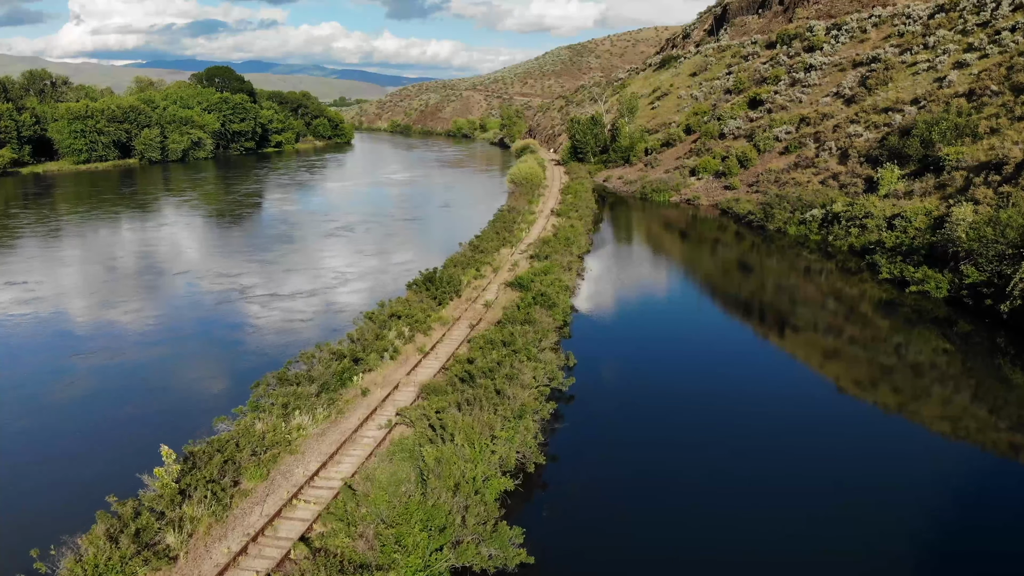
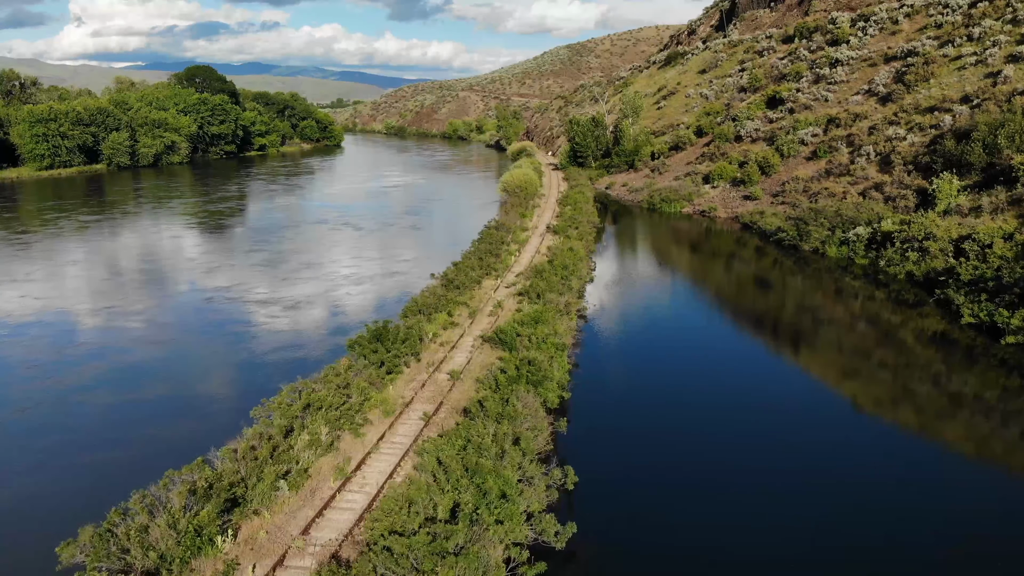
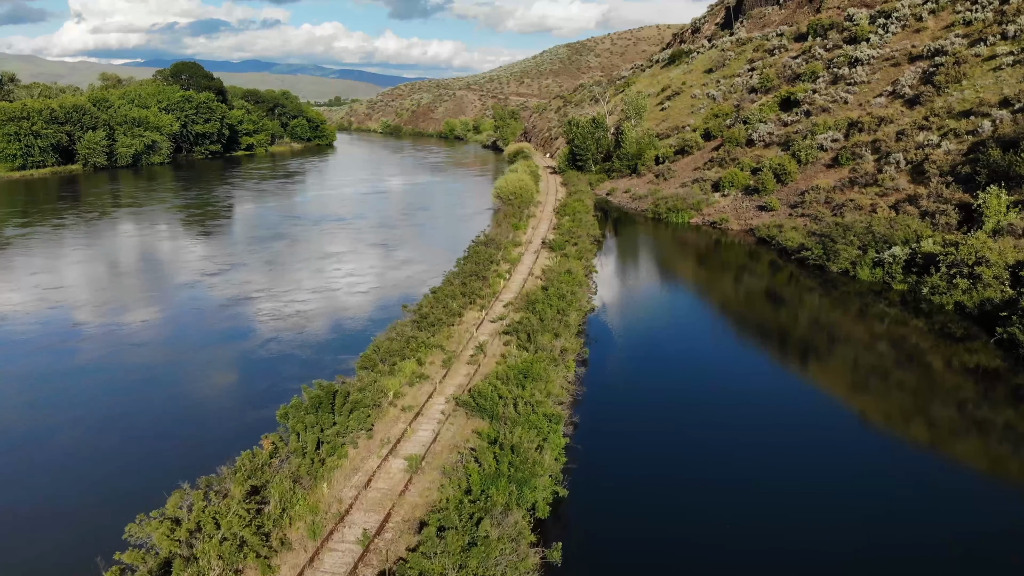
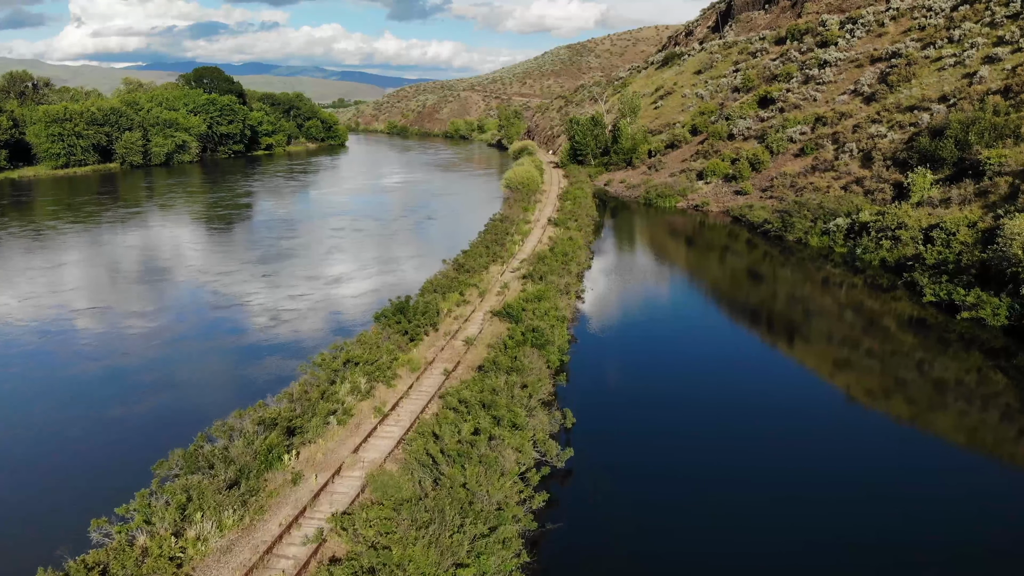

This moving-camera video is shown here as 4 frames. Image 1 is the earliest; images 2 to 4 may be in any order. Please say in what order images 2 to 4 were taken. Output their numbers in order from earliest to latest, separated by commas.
4, 2, 3
